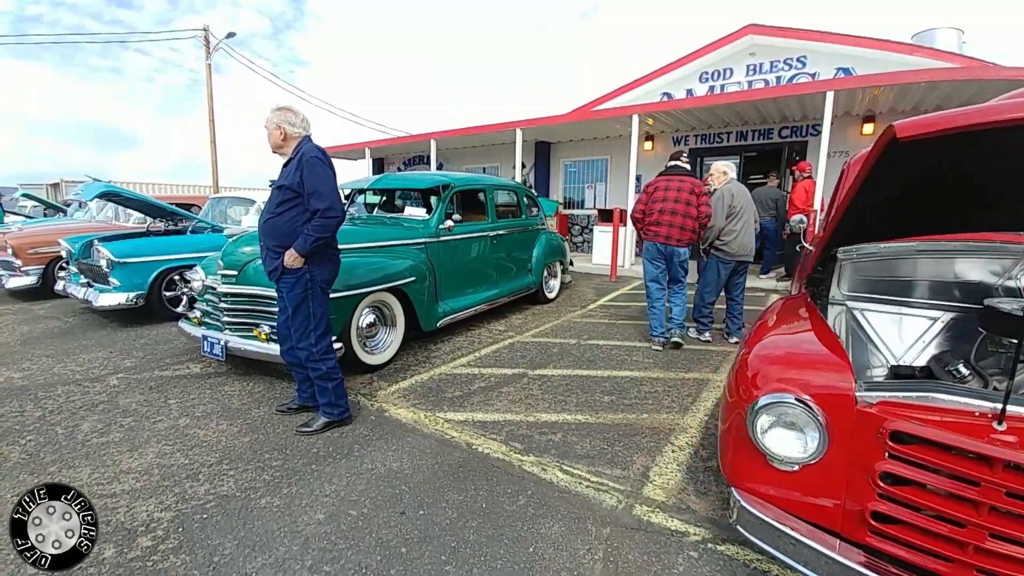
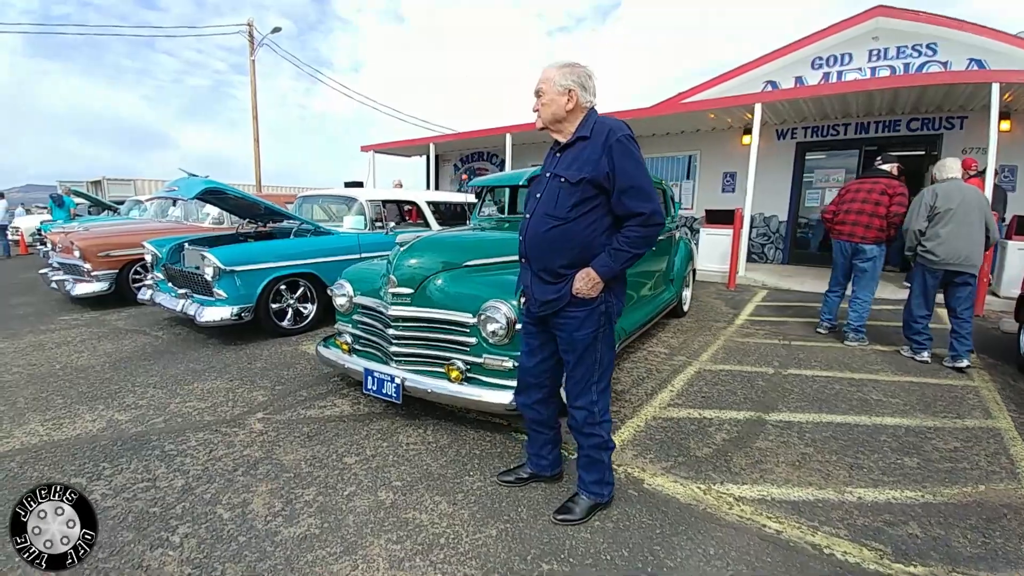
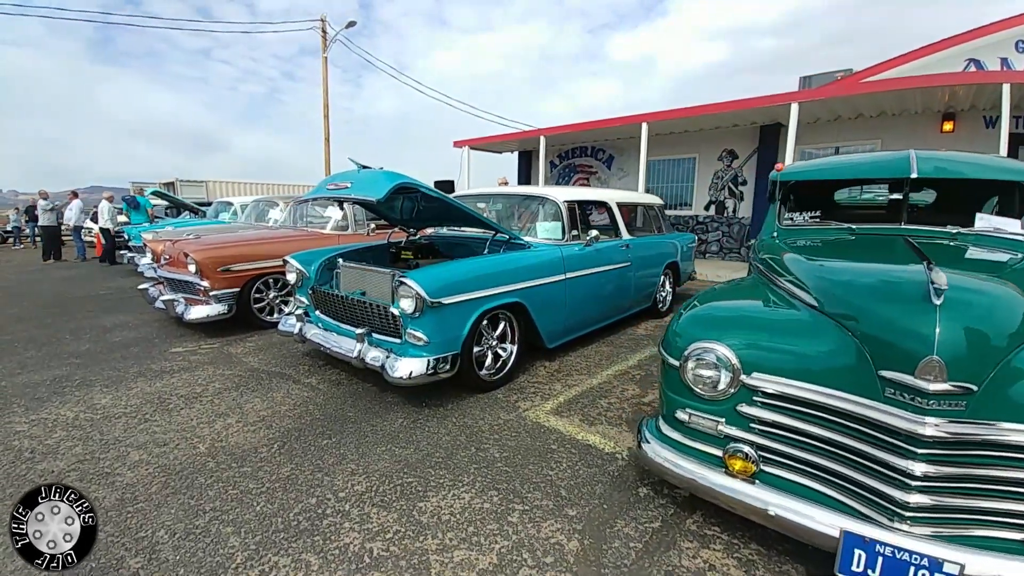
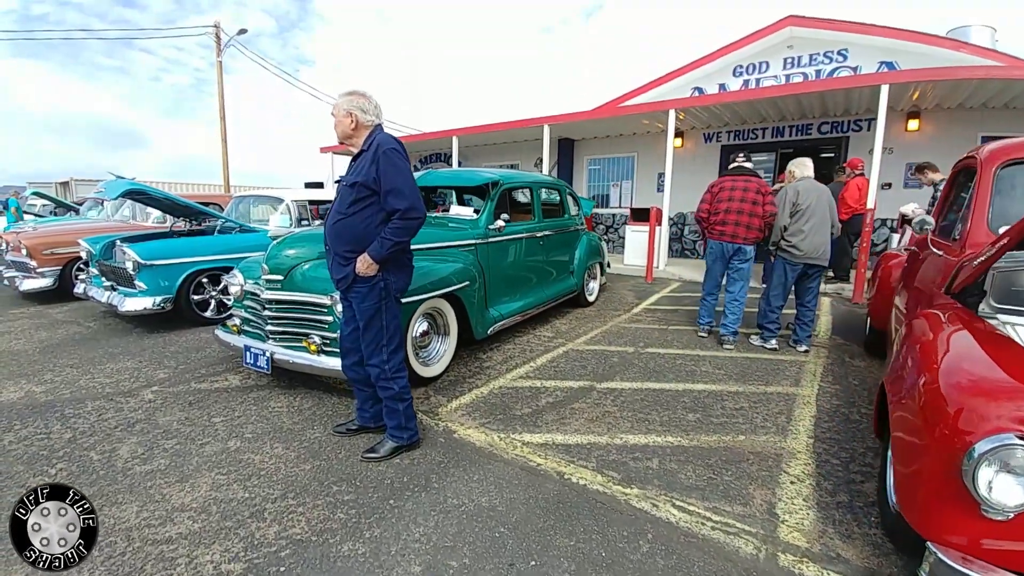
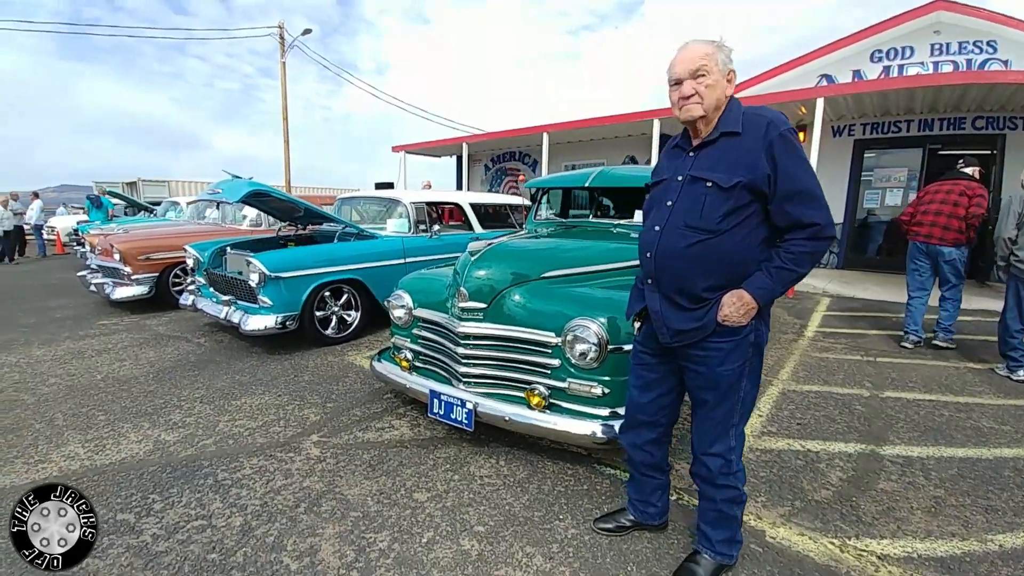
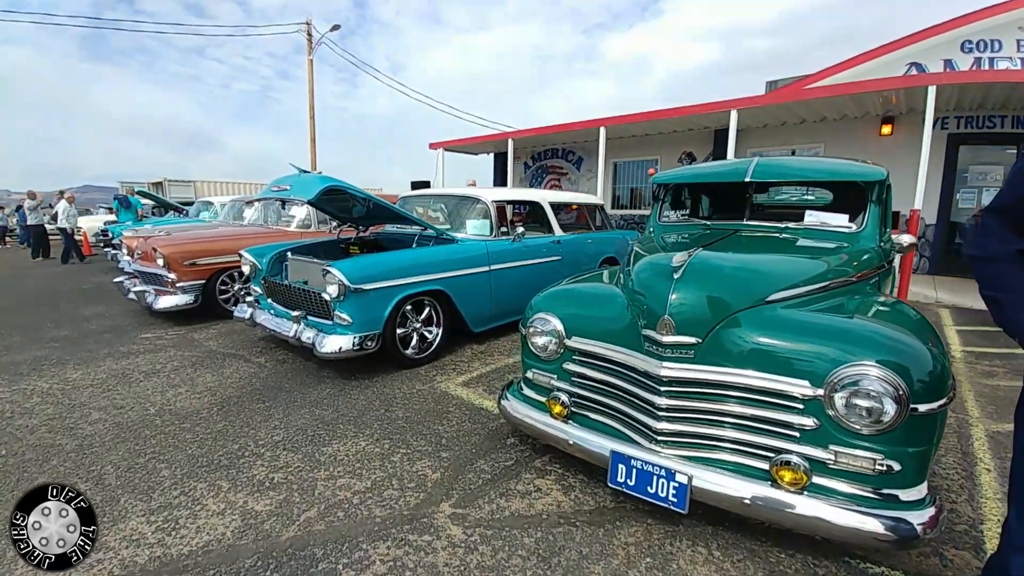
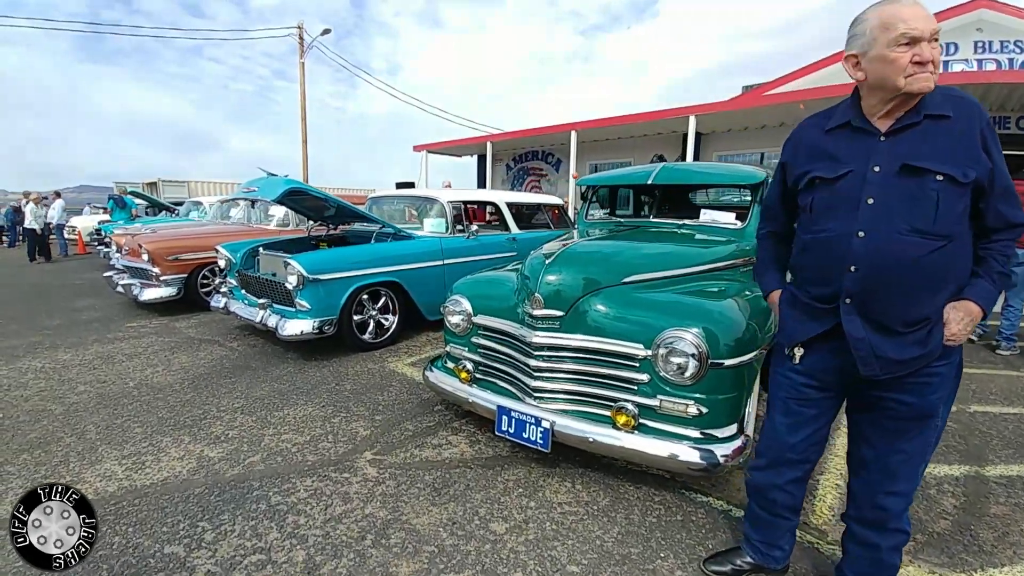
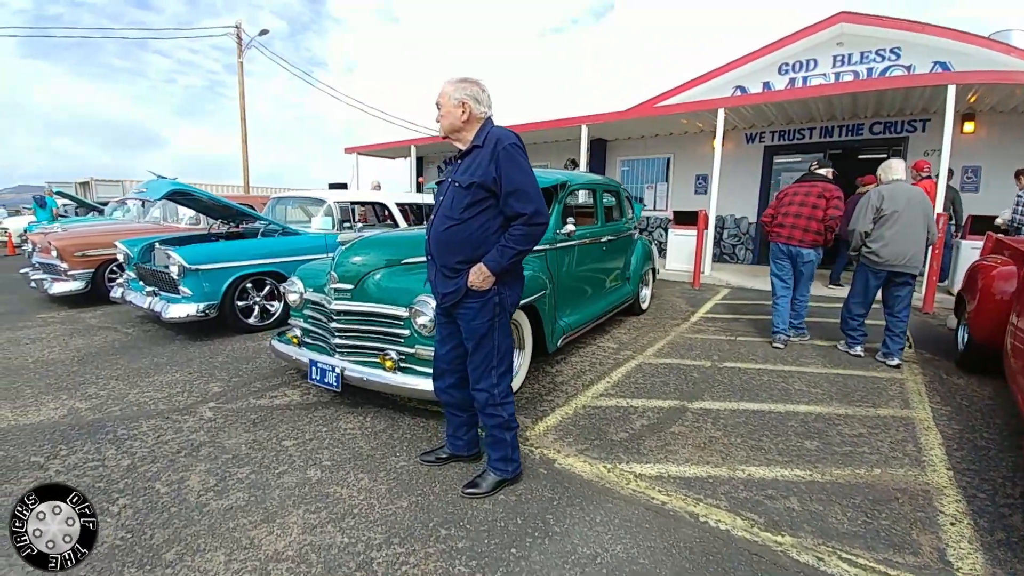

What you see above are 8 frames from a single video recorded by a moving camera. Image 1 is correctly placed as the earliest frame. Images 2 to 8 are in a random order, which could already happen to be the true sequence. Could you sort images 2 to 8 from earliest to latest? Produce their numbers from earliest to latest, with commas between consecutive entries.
4, 8, 2, 5, 7, 6, 3
